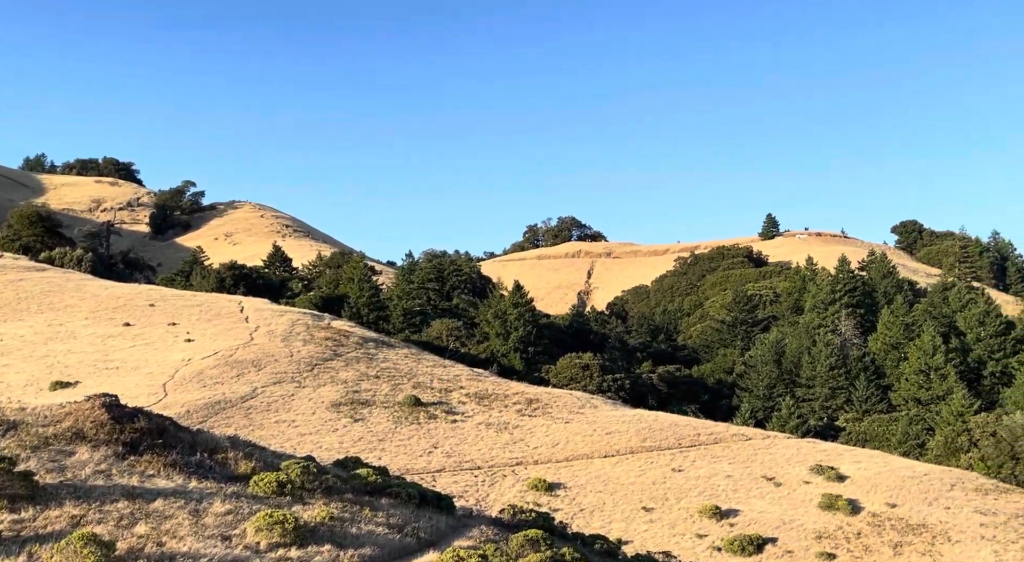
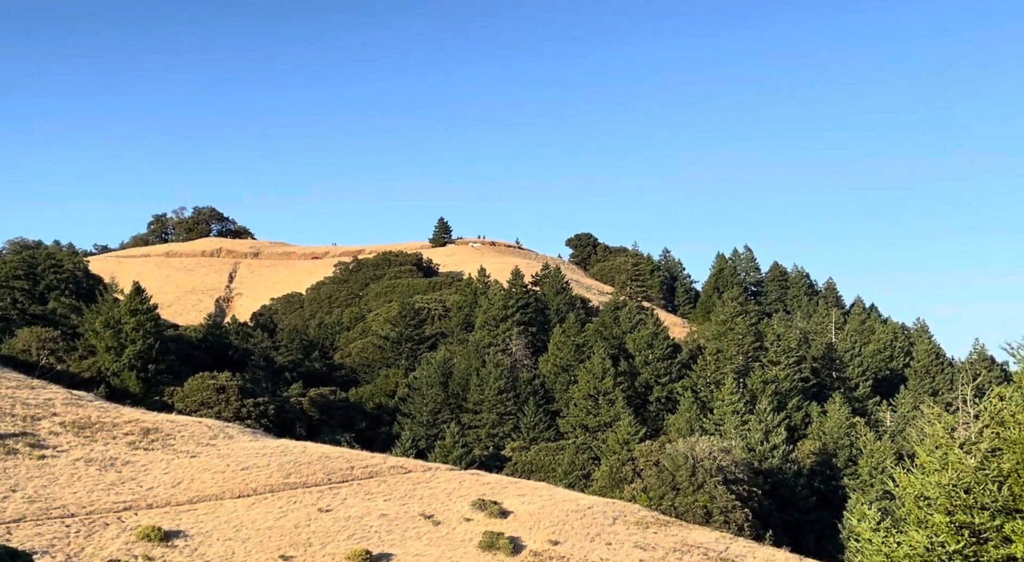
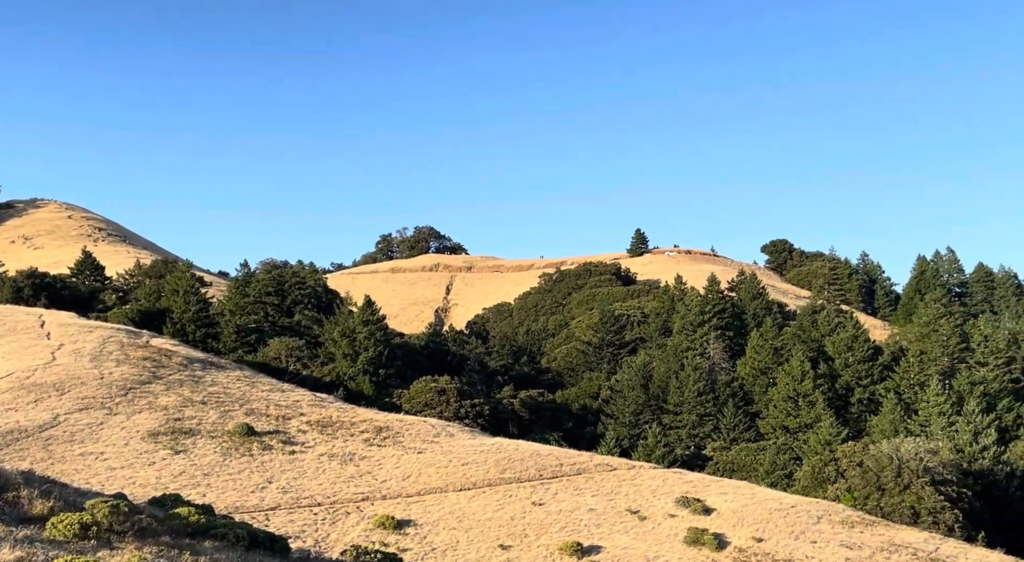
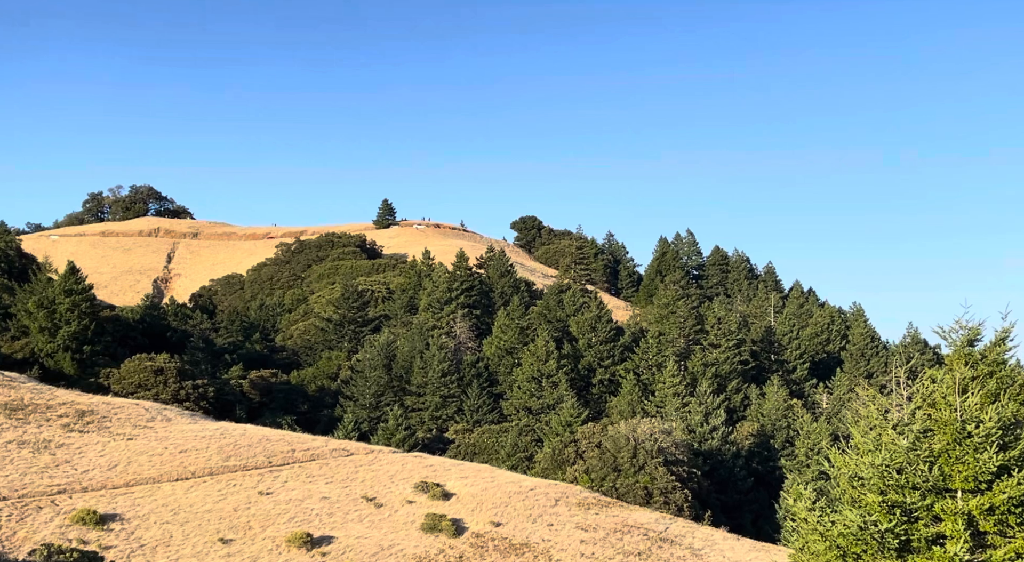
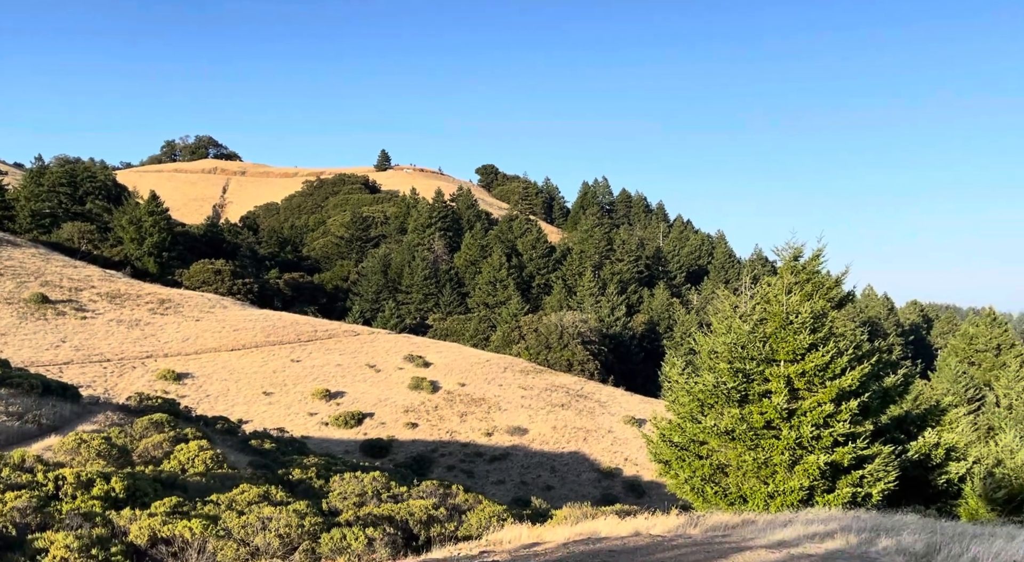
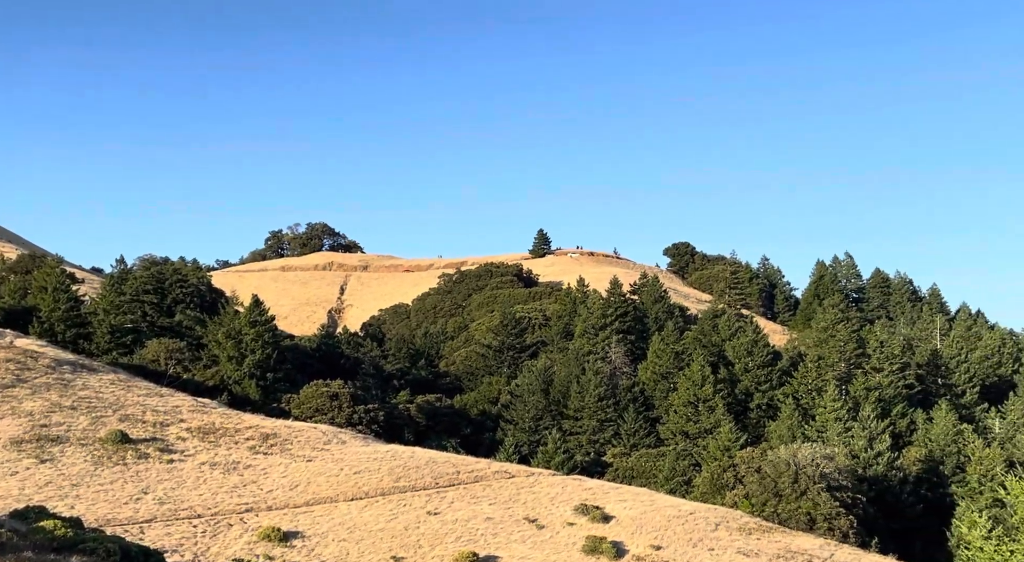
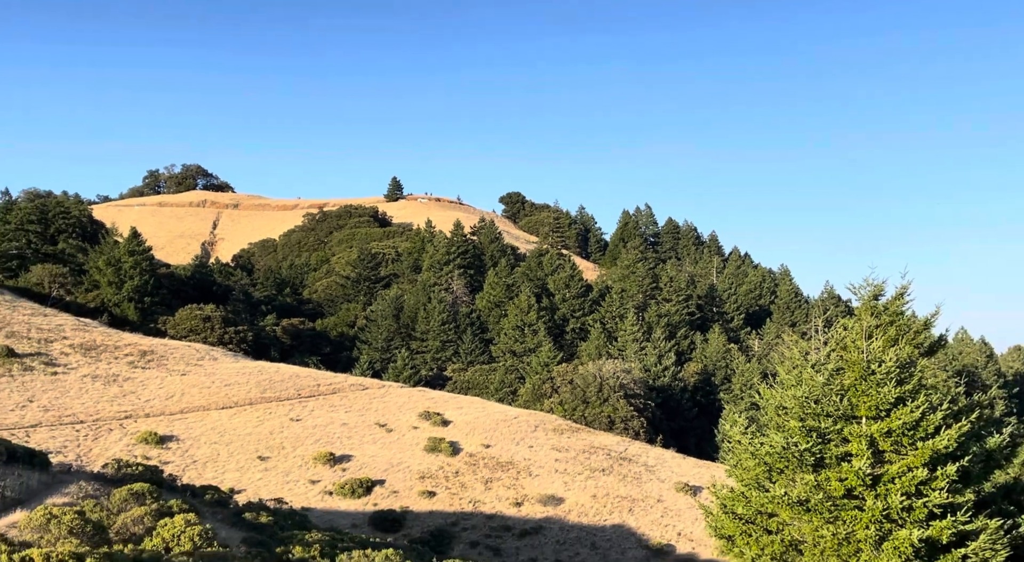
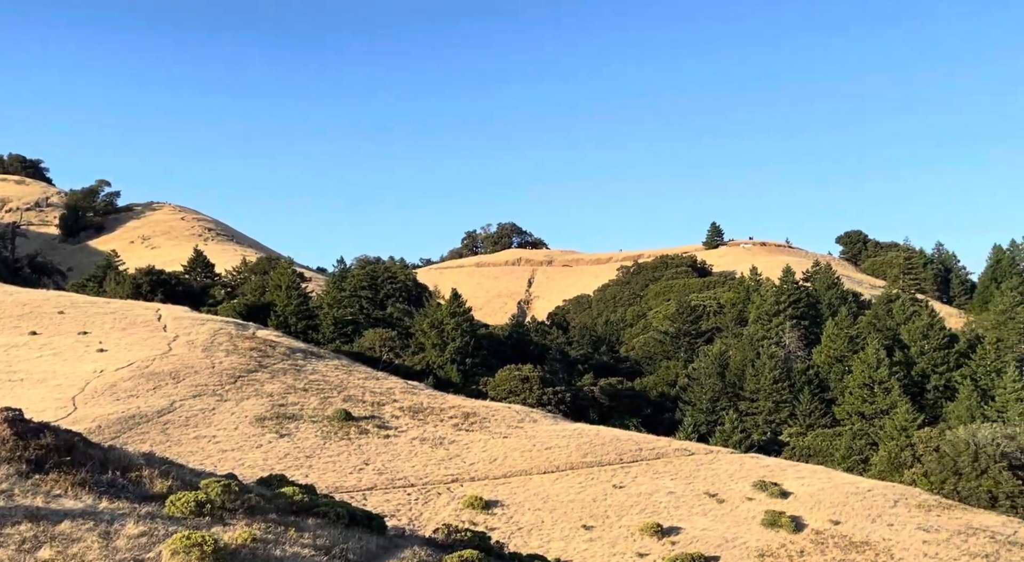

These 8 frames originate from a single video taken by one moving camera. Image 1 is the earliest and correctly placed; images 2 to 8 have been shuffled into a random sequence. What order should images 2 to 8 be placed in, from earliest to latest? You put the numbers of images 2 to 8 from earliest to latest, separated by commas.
8, 3, 6, 2, 4, 7, 5
